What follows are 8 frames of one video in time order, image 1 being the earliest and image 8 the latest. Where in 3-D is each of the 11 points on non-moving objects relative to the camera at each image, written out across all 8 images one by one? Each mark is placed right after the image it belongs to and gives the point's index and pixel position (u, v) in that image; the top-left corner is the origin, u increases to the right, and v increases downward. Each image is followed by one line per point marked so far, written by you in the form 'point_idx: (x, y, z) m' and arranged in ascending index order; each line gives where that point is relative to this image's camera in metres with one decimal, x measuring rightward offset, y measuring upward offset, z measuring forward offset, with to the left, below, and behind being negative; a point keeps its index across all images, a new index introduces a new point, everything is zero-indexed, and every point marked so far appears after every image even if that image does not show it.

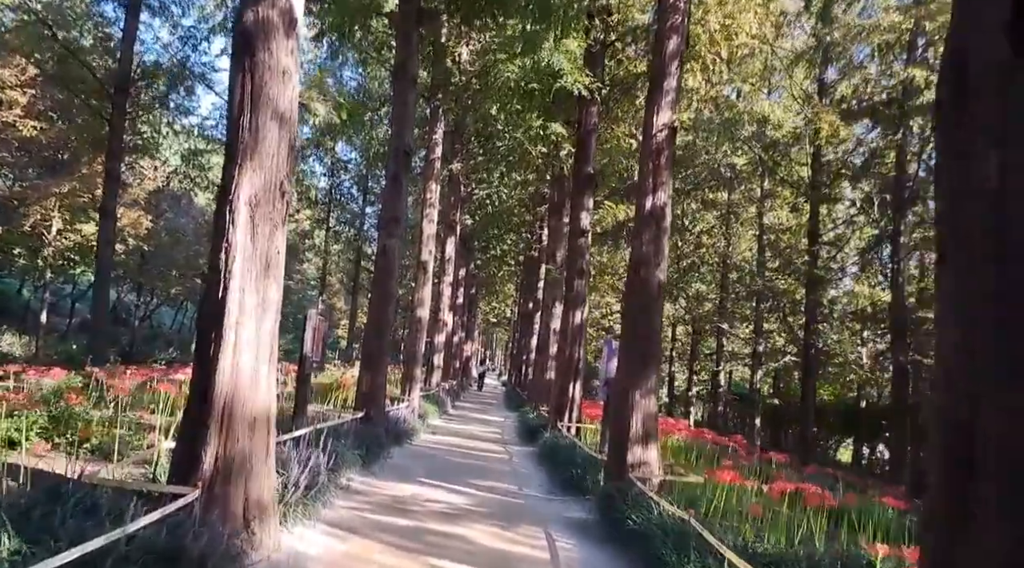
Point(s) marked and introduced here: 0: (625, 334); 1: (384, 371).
0: (+1.1, -0.5, +7.8) m
1: (-1.7, -1.2, +10.5) m
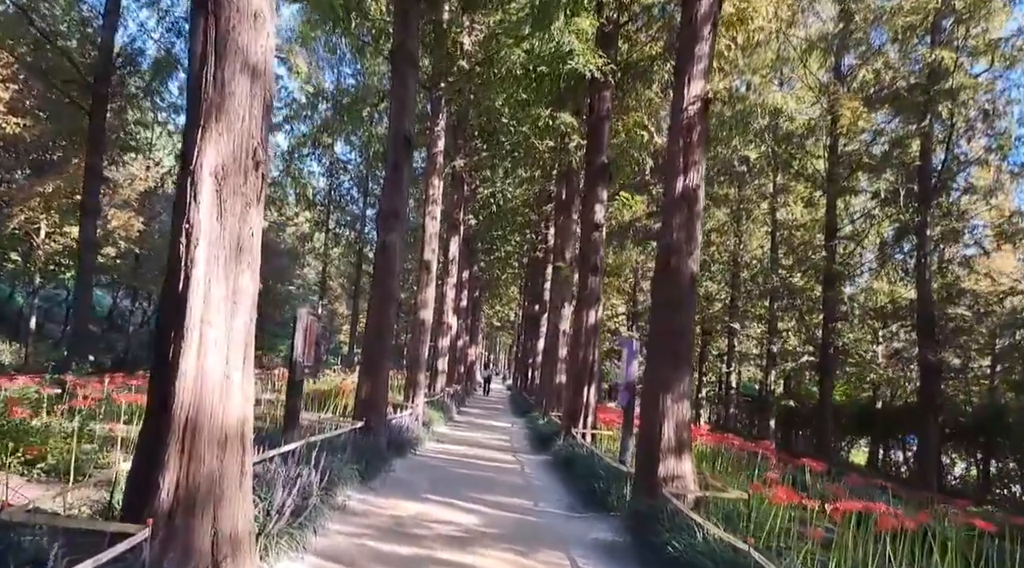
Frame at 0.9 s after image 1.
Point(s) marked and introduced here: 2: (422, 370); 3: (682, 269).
0: (+1.3, -0.4, +7.0) m
1: (-1.6, -1.2, +9.7) m
2: (-1.8, -1.7, +15.7) m
3: (+1.5, +0.1, +6.9) m
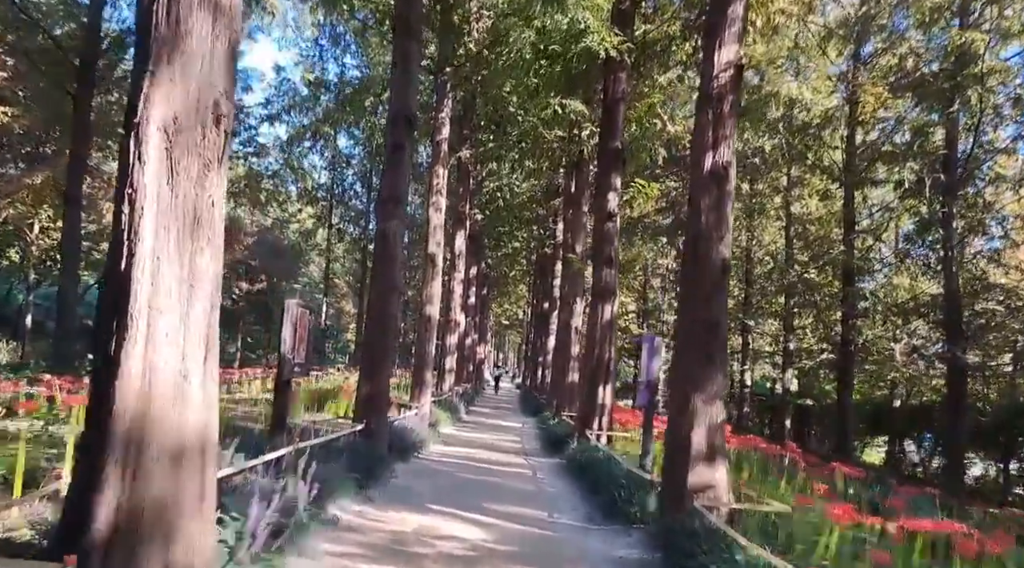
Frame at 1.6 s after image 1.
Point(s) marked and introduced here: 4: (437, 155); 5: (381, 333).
0: (+1.4, -0.3, +6.3) m
1: (-1.5, -1.1, +9.0) m
2: (-1.6, -1.6, +15.1) m
3: (+1.6, +0.2, +6.2) m
4: (-1.5, +2.6, +15.8) m
5: (-1.5, -0.5, +9.0) m
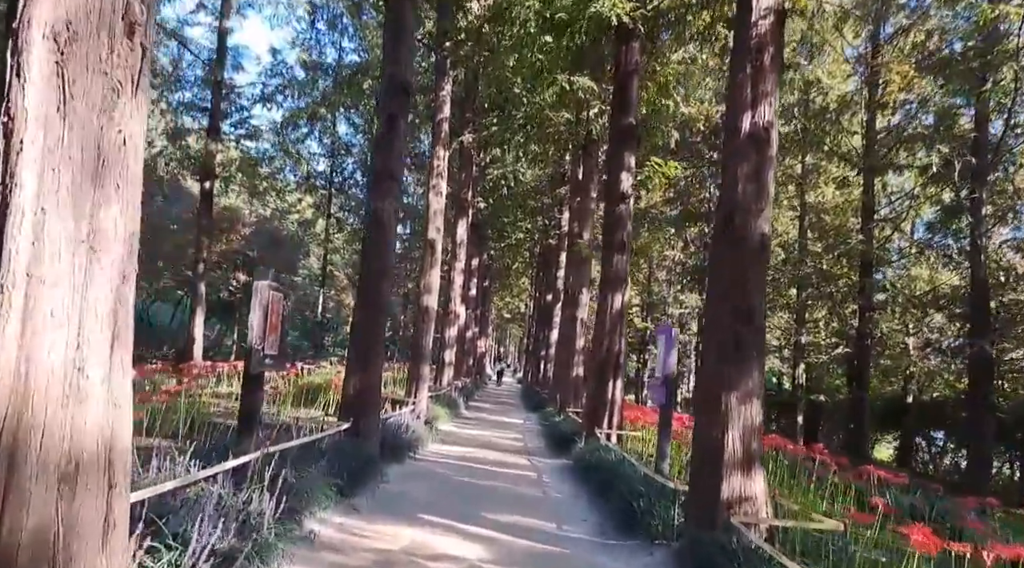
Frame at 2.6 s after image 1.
0: (+1.4, -0.2, +5.4) m
1: (-1.4, -0.9, +8.2) m
2: (-1.6, -1.4, +14.2) m
3: (+1.6, +0.4, +5.3) m
4: (-1.5, +2.8, +14.9) m
5: (-1.5, -0.4, +8.2) m
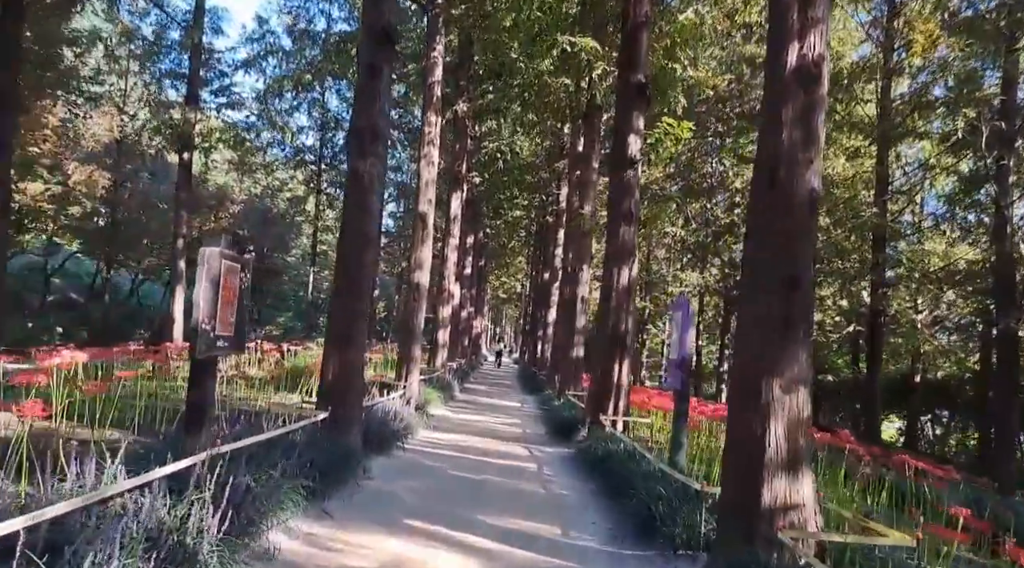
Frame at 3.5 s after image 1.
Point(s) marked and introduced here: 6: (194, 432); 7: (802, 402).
0: (+1.4, 0.0, +4.6) m
1: (-1.4, -0.6, +7.3) m
2: (-1.6, -1.0, +13.4) m
3: (+1.6, +0.6, +4.5) m
4: (-1.5, +3.3, +13.9) m
5: (-1.5, -0.1, +7.3) m
6: (-1.9, -0.9, +4.6) m
7: (+1.6, -0.7, +4.4) m
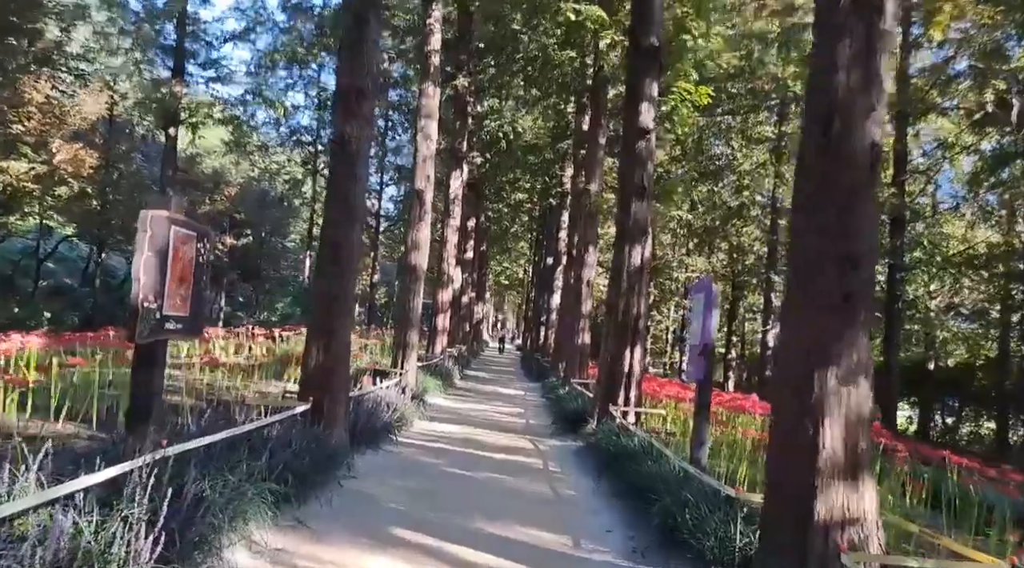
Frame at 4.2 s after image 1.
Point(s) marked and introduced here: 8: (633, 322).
0: (+1.4, +0.1, +3.8) m
1: (-1.4, -0.4, +6.6) m
2: (-1.6, -0.7, +12.7) m
3: (+1.6, +0.7, +3.7) m
4: (-1.5, +3.6, +13.2) m
5: (-1.5, +0.1, +6.6) m
6: (-1.8, -0.7, +3.9) m
7: (+1.6, -0.5, +3.7) m
8: (+1.4, -0.4, +9.1) m
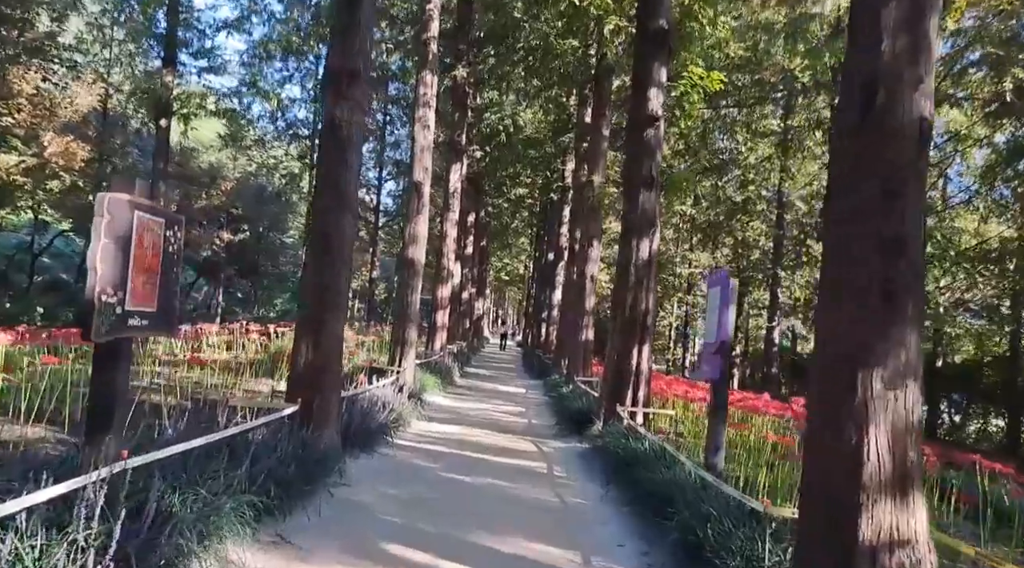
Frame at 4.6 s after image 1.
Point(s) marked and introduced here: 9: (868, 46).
0: (+1.4, +0.2, +3.4) m
1: (-1.4, -0.4, +6.2) m
2: (-1.6, -0.6, +12.3) m
3: (+1.7, +0.7, +3.3) m
4: (-1.4, +3.6, +12.7) m
5: (-1.4, +0.1, +6.2) m
6: (-1.8, -0.7, +3.5) m
7: (+1.7, -0.5, +3.3) m
8: (+1.4, -0.4, +8.7) m
9: (+1.6, +1.0, +3.4) m
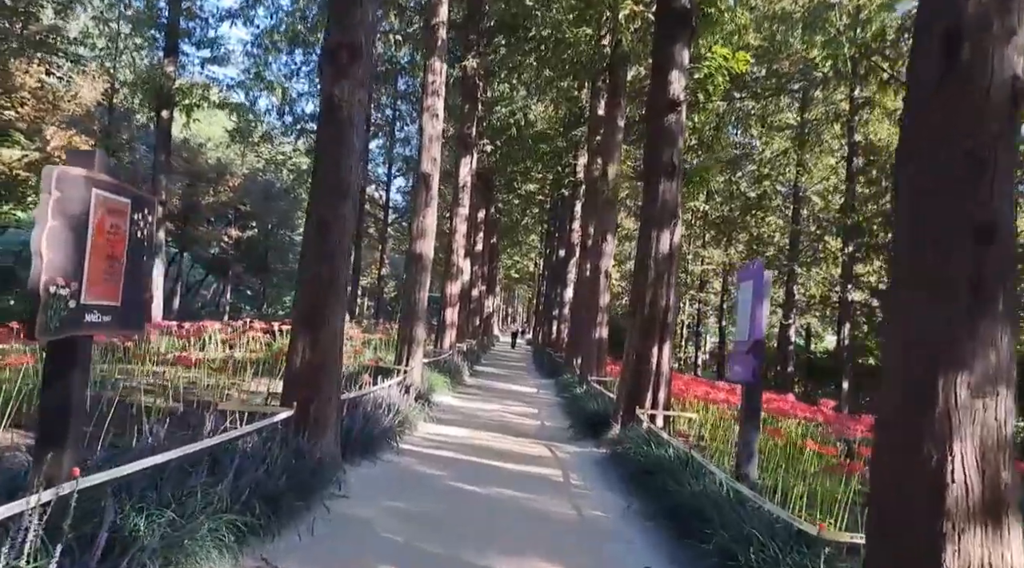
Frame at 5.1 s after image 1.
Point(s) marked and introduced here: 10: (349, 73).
0: (+1.5, +0.2, +2.9) m
1: (-1.3, -0.3, +5.7) m
2: (-1.4, -0.6, +11.8) m
3: (+1.7, +0.8, +2.8) m
4: (-1.3, +3.7, +12.3) m
5: (-1.3, +0.2, +5.7) m
6: (-1.8, -0.6, +3.0) m
7: (+1.7, -0.5, +2.8) m
8: (+1.6, -0.3, +8.2) m
9: (+1.6, +1.1, +2.9) m
10: (-1.2, +1.5, +5.8) m
